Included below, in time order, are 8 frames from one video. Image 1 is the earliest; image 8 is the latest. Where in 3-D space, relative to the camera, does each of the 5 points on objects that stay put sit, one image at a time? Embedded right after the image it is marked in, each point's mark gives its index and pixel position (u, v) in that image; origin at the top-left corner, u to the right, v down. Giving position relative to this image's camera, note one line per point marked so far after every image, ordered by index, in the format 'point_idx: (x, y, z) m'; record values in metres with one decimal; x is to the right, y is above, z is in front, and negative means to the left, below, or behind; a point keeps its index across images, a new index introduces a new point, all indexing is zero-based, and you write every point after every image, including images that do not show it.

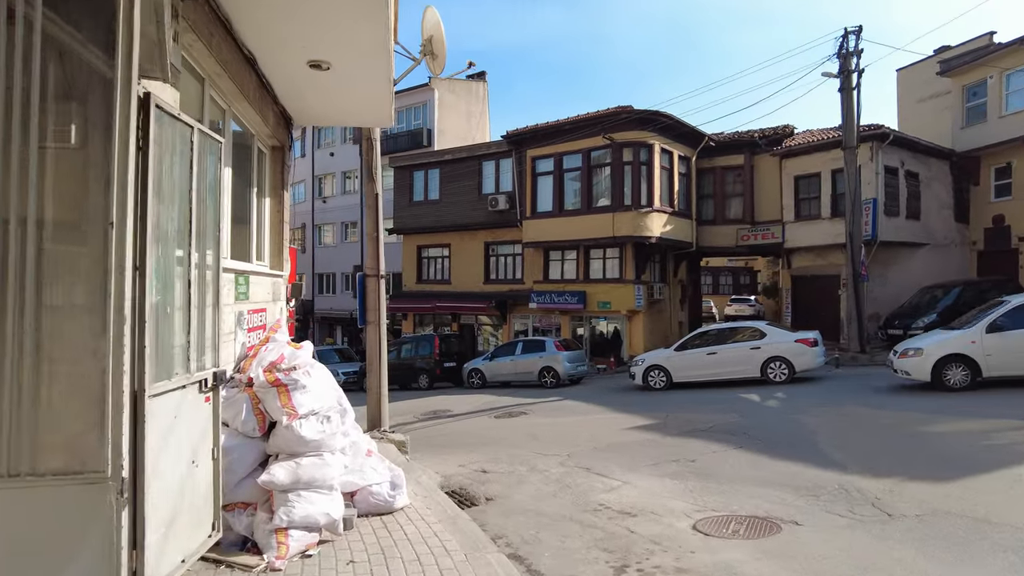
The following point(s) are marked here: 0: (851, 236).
0: (+10.1, +1.6, +19.6) m
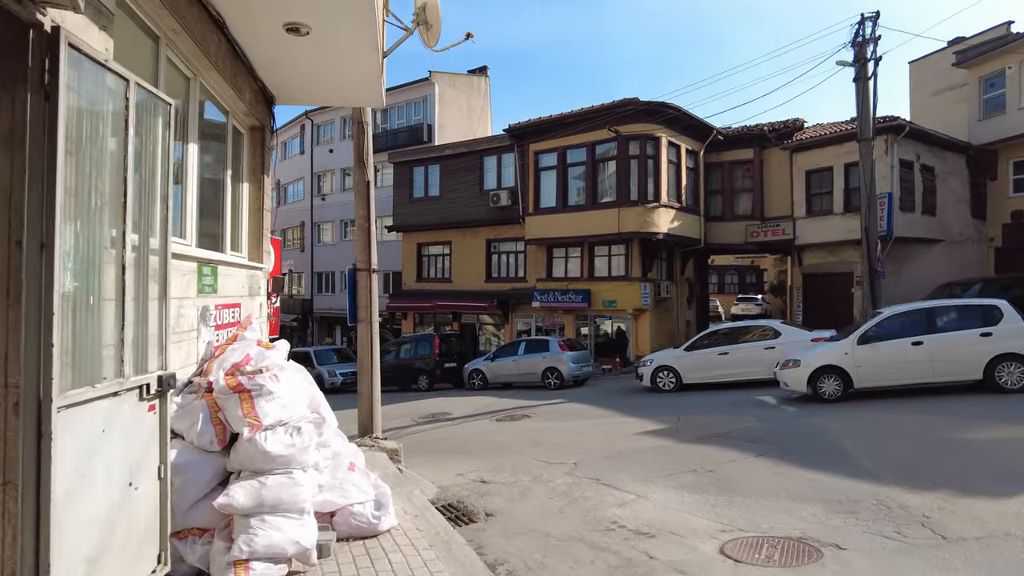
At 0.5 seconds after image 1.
0: (+10.2, +1.7, +18.9) m
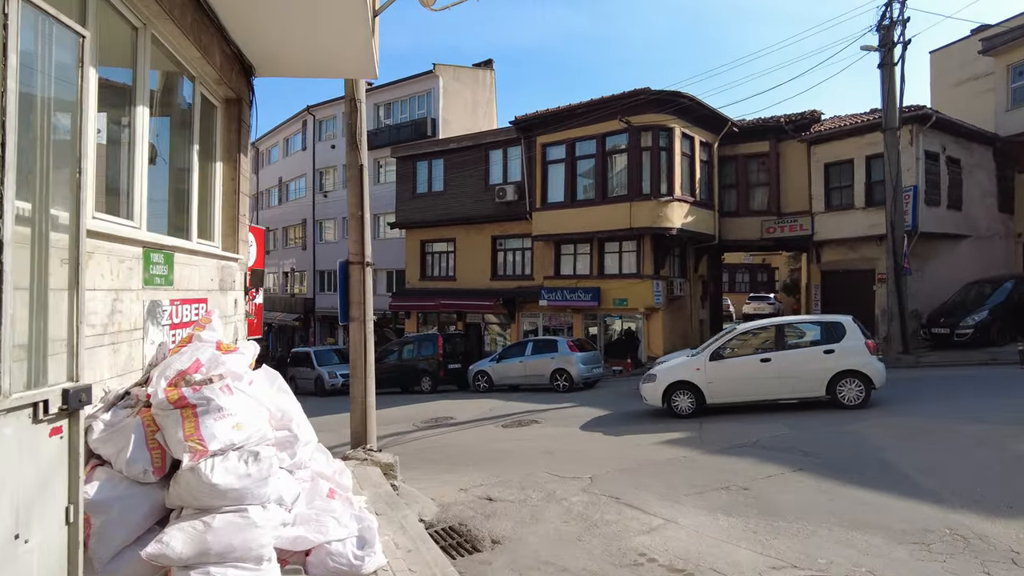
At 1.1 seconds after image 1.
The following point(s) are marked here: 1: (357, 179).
0: (+10.4, +1.7, +17.9) m
1: (-1.9, +1.4, +8.2) m
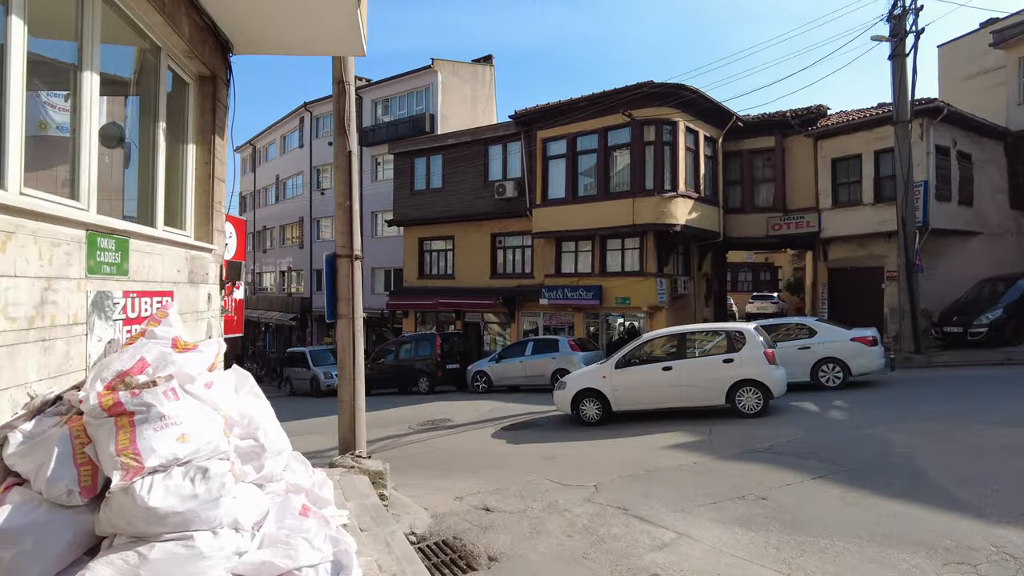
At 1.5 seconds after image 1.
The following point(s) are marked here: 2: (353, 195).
0: (+10.4, +1.8, +17.4) m
1: (-2.0, +1.4, +7.7) m
2: (-1.9, +1.1, +7.7) m
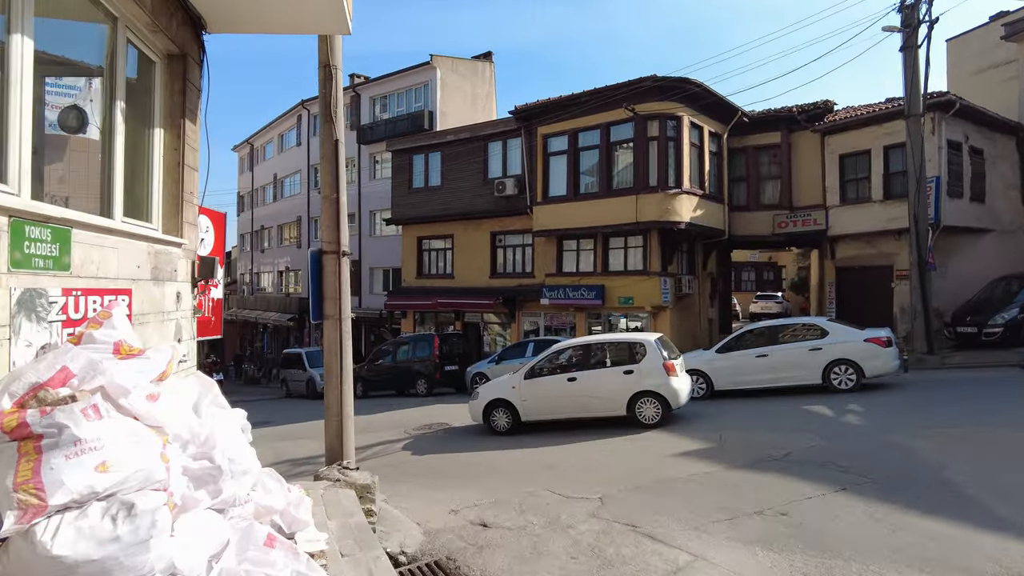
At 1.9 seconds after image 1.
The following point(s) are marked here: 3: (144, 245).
0: (+10.4, +1.8, +16.9) m
1: (-2.0, +1.4, +7.2) m
2: (-1.9, +1.1, +7.2) m
3: (-2.7, +0.3, +4.8) m
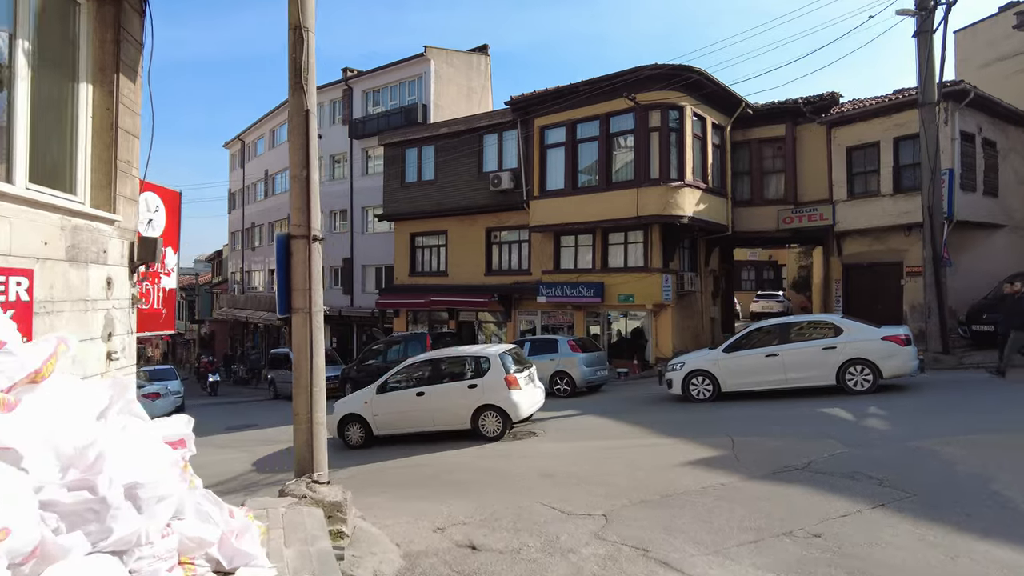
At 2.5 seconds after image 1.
0: (+10.2, +1.9, +16.1) m
1: (-2.0, +1.5, +6.4) m
2: (-1.9, +1.2, +6.4) m
3: (-2.7, +0.4, +3.9) m
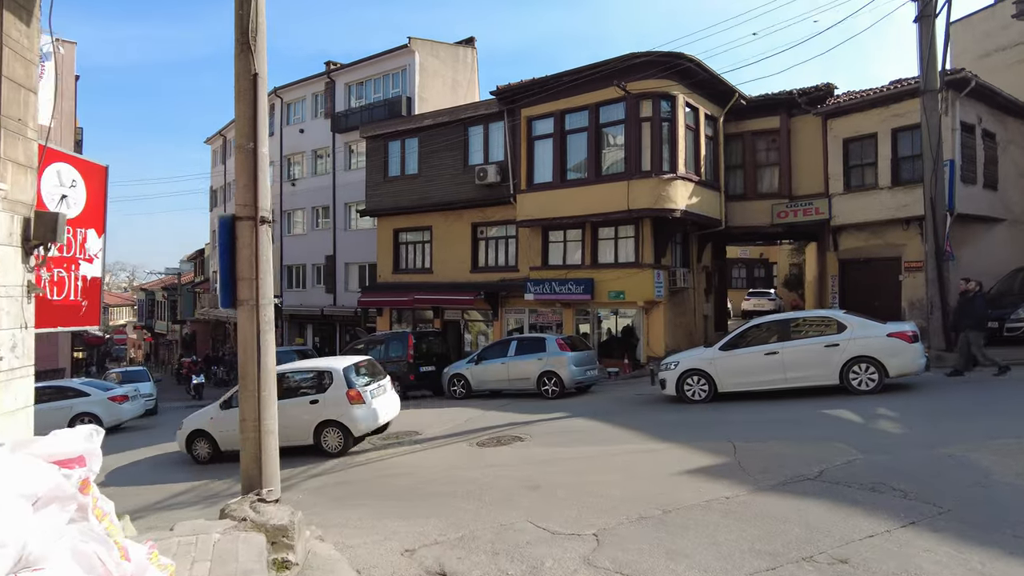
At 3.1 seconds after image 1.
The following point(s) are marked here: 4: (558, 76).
0: (+9.9, +2.0, +15.5) m
1: (-2.2, +1.6, +5.6) m
2: (-2.1, +1.3, +5.5) m
3: (-2.9, +0.5, +3.1) m
4: (+1.4, +6.3, +19.4) m
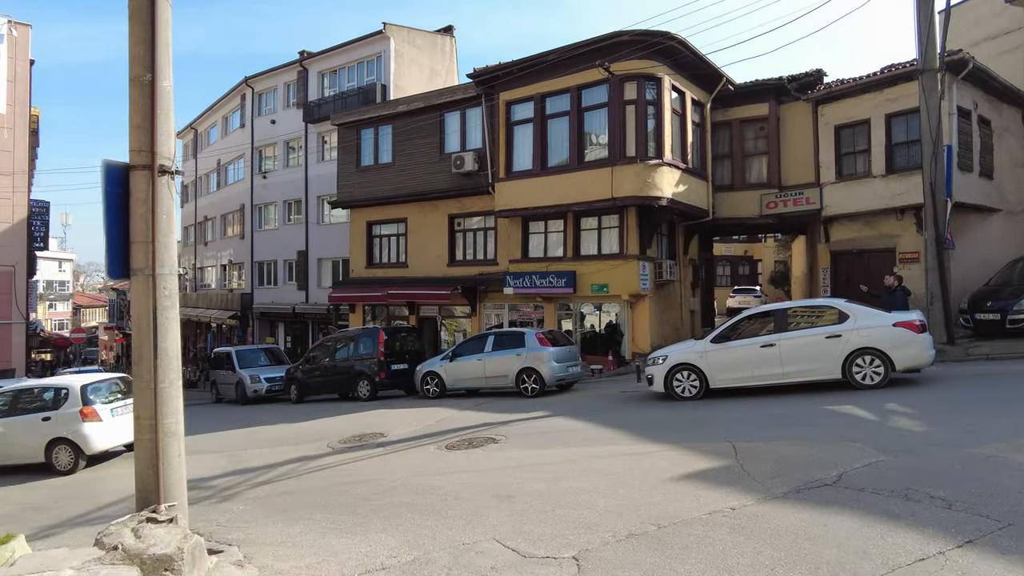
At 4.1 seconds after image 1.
0: (+9.4, +2.2, +14.7) m
1: (-2.5, +1.9, +4.5) m
2: (-2.4, +1.5, +4.4) m
3: (-3.1, +0.7, +2.0) m
4: (+0.7, +6.5, +18.4) m
